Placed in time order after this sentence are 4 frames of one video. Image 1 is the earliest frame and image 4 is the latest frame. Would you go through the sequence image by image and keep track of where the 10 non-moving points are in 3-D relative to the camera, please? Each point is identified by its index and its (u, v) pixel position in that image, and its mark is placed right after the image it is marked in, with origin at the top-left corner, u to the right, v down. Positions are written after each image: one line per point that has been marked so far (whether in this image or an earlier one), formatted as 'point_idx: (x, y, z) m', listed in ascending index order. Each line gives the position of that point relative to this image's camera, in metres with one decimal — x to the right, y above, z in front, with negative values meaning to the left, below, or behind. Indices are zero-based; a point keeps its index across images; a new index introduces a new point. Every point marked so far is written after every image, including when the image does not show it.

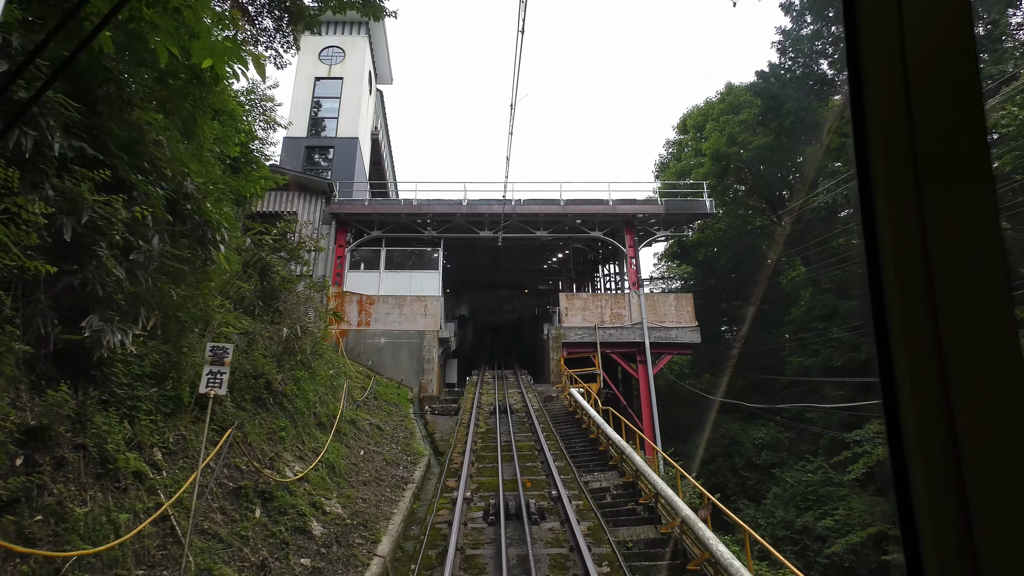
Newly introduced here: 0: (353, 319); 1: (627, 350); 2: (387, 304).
0: (-3.5, -0.7, +18.2) m
1: (+2.4, -1.3, +17.0) m
2: (-2.8, -0.3, +18.5) m
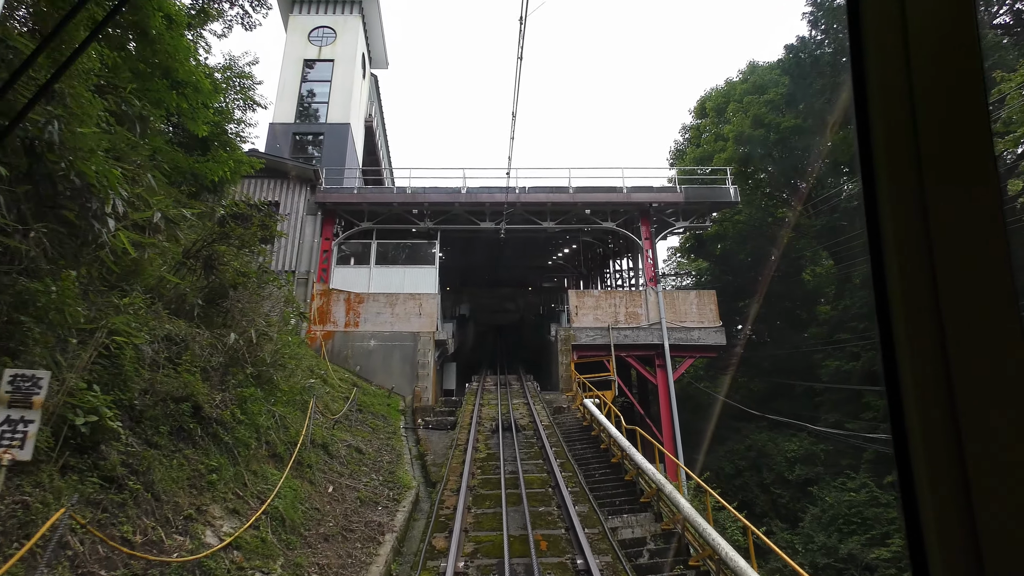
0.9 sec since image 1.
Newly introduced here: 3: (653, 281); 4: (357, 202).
0: (-3.4, -0.6, +17.0) m
1: (+2.4, -1.2, +15.7) m
2: (-2.7, -0.3, +17.2) m
3: (+2.7, +0.2, +16.6) m
4: (-3.3, +1.9, +18.4) m
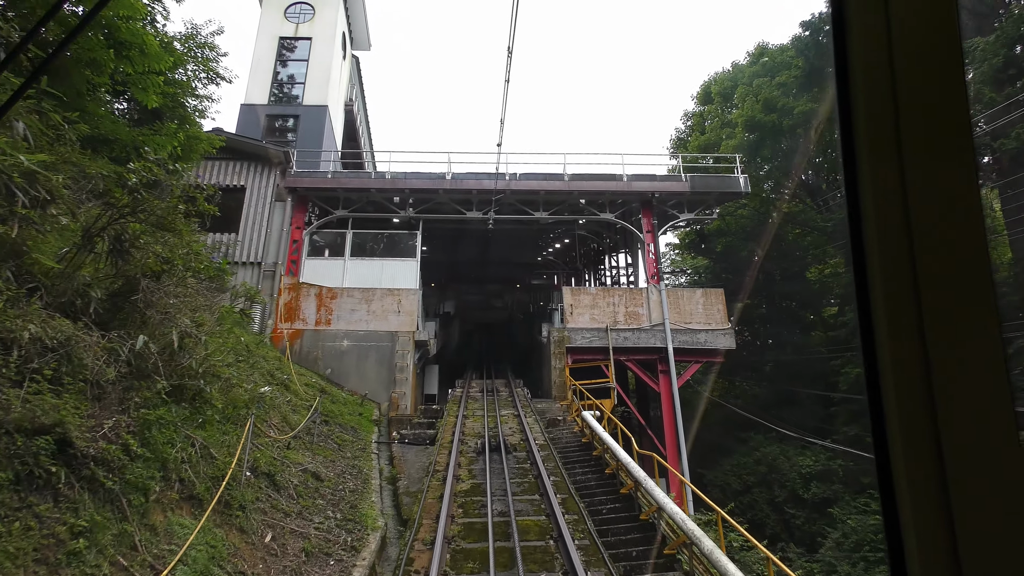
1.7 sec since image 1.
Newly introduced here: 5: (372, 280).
0: (-3.6, -0.5, +15.8) m
1: (+2.2, -1.2, +14.7) m
2: (-2.9, -0.2, +16.1) m
3: (+2.5, +0.2, +15.6) m
4: (-3.6, +2.0, +17.3) m
5: (-2.7, +0.1, +17.0) m
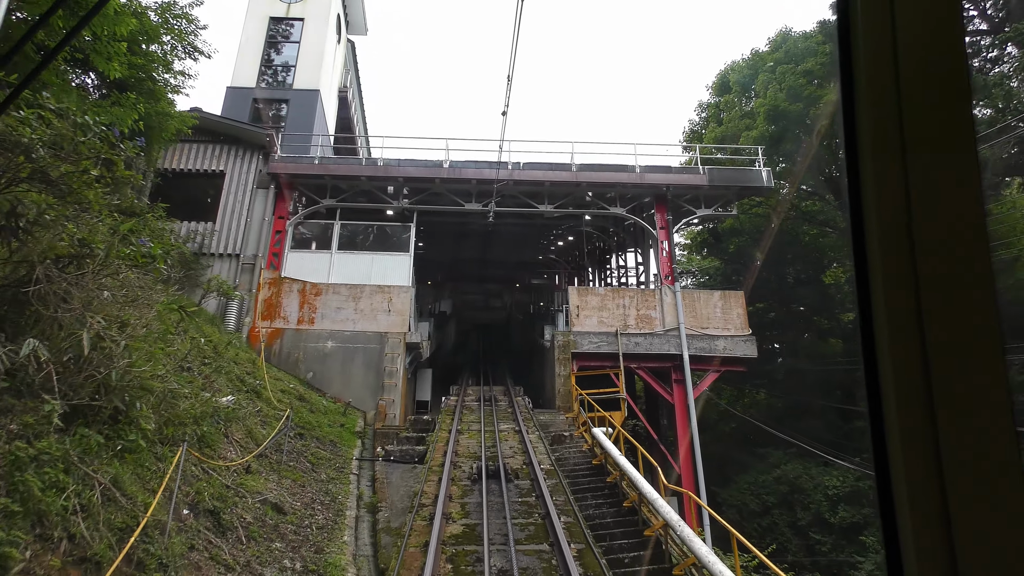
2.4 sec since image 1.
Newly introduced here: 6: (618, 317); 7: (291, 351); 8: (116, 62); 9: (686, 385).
0: (-3.6, -0.4, +14.9) m
1: (+2.2, -1.2, +13.8) m
2: (-2.9, -0.1, +15.2) m
3: (+2.5, +0.2, +14.7) m
4: (-3.5, +2.0, +16.3) m
5: (-2.7, +0.2, +16.1) m
6: (+1.6, -0.5, +14.3) m
7: (-3.5, -1.0, +14.4) m
8: (-3.7, +2.1, +8.1) m
9: (+2.5, -1.4, +12.9) m
